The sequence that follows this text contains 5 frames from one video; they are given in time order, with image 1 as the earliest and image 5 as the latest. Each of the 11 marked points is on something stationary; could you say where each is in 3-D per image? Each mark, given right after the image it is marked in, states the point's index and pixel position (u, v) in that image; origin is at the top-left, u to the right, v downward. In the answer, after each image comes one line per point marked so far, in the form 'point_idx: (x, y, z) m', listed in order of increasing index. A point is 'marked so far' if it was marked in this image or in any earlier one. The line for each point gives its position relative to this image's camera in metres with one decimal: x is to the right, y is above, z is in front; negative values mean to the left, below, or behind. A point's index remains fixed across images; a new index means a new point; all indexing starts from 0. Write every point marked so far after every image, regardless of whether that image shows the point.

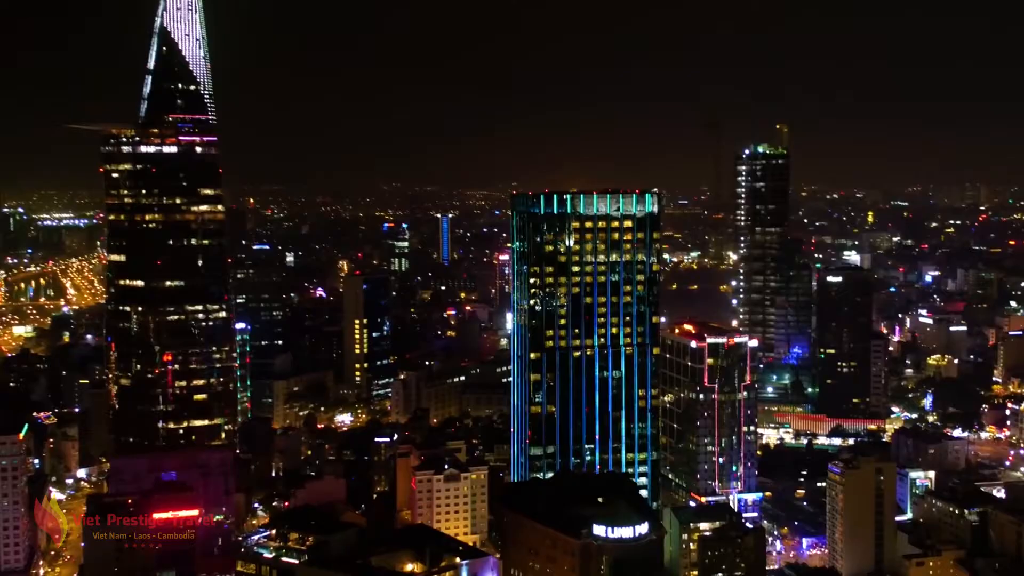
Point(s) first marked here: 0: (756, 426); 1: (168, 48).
0: (+2.5, -1.4, +10.9) m
1: (-3.5, +2.4, +10.3) m
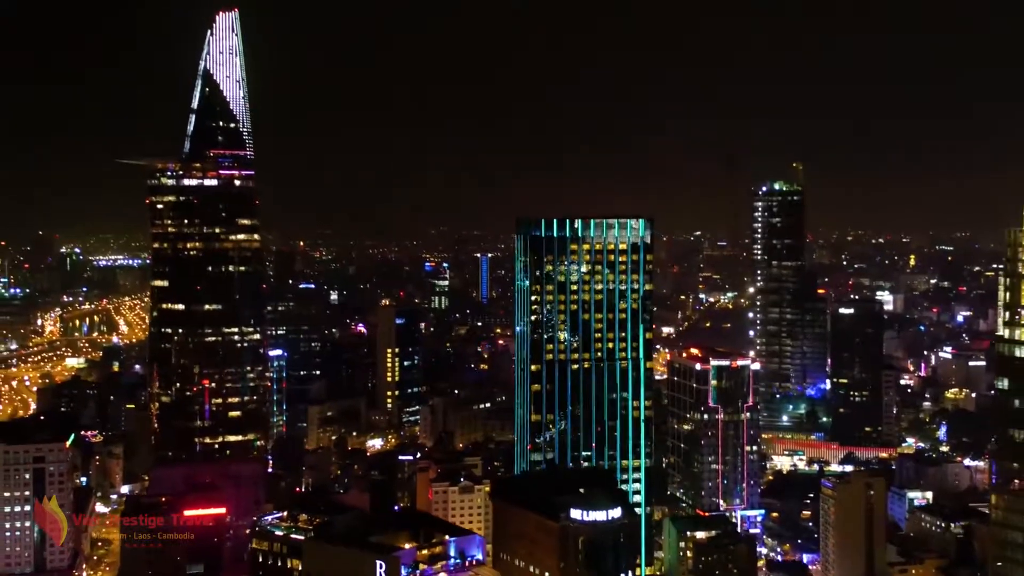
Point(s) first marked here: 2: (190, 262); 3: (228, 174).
0: (+2.7, -1.7, +11.3) m
1: (-3.3, +2.2, +11.2) m
2: (-3.8, +0.3, +12.0) m
3: (-3.4, +1.4, +12.2) m
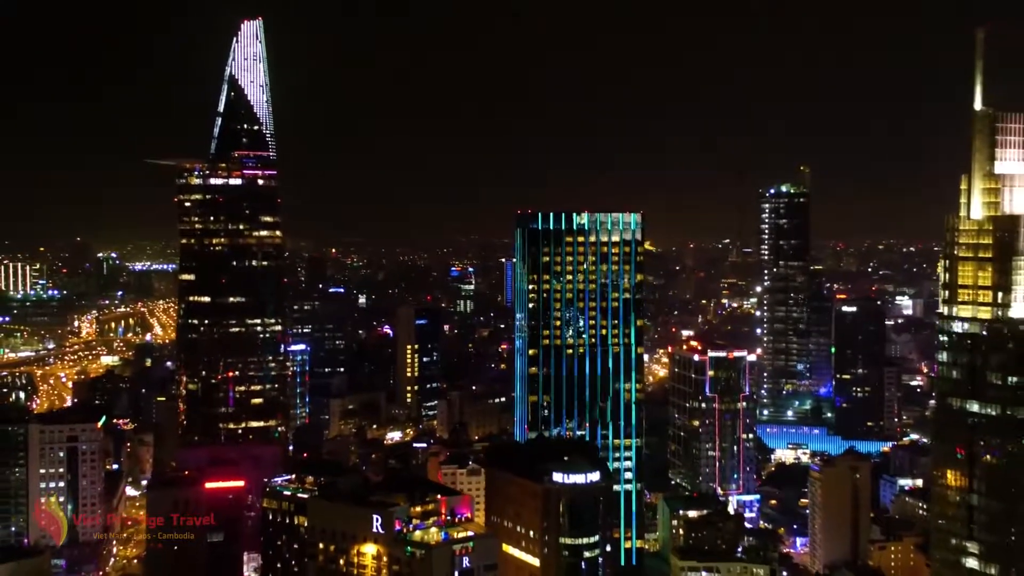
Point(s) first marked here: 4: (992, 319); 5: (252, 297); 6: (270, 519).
0: (+2.8, -1.7, +11.8) m
1: (-3.2, +2.2, +11.8) m
2: (-3.7, +0.4, +12.7) m
3: (-3.3, +1.4, +12.9) m
4: (+2.5, -0.2, +5.4) m
5: (-3.2, -0.1, +12.7) m
6: (-1.6, -1.5, +6.7) m
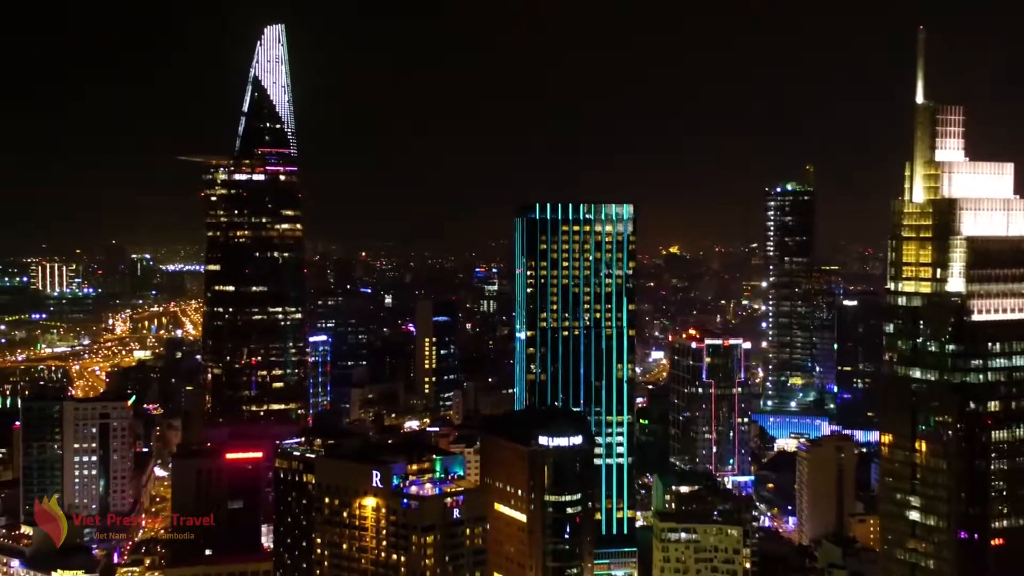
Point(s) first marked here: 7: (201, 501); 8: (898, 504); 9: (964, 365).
0: (+2.8, -1.6, +12.3) m
1: (-3.1, +2.4, +12.5) m
2: (-3.5, +0.5, +13.4) m
3: (-3.2, +1.5, +13.6) m
4: (+2.4, 0.0, +5.9) m
5: (-3.1, 0.0, +13.4) m
6: (-1.6, -1.4, +7.3) m
7: (-2.8, -1.9, +9.3) m
8: (+2.3, -1.3, +6.1) m
9: (+2.6, -0.4, +5.8) m
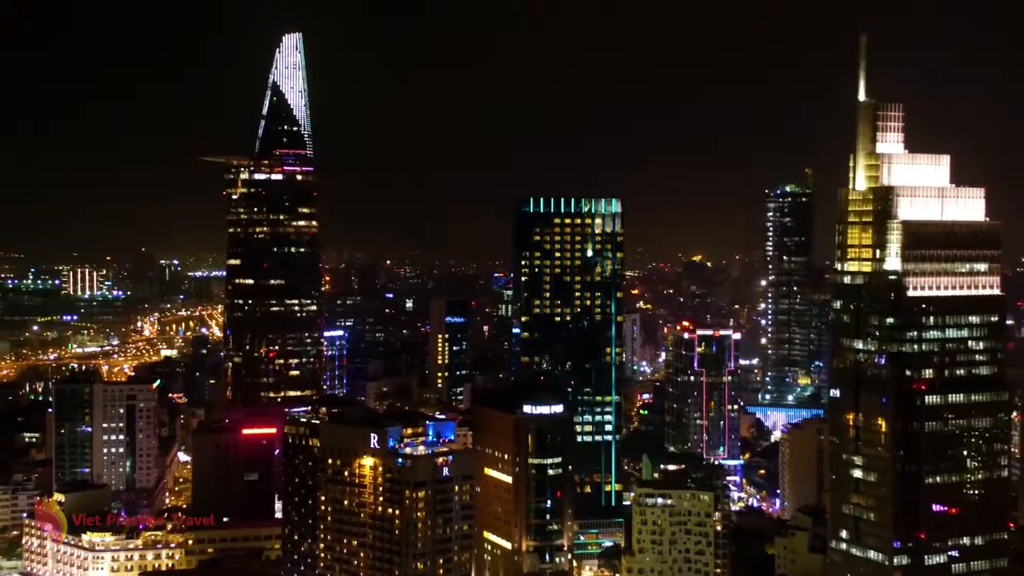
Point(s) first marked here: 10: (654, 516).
0: (+2.9, -1.5, +12.9) m
1: (-3.0, +2.5, +13.3) m
2: (-3.5, +0.6, +14.1) m
3: (-3.1, +1.6, +14.3) m
4: (+2.3, +0.1, +6.6) m
5: (-3.0, +0.1, +14.2) m
6: (-1.7, -1.2, +8.0) m
7: (-2.9, -1.8, +10.0) m
8: (+2.2, -1.1, +6.7) m
9: (+2.4, -0.3, +6.4) m
10: (+1.2, -1.8, +8.3) m
